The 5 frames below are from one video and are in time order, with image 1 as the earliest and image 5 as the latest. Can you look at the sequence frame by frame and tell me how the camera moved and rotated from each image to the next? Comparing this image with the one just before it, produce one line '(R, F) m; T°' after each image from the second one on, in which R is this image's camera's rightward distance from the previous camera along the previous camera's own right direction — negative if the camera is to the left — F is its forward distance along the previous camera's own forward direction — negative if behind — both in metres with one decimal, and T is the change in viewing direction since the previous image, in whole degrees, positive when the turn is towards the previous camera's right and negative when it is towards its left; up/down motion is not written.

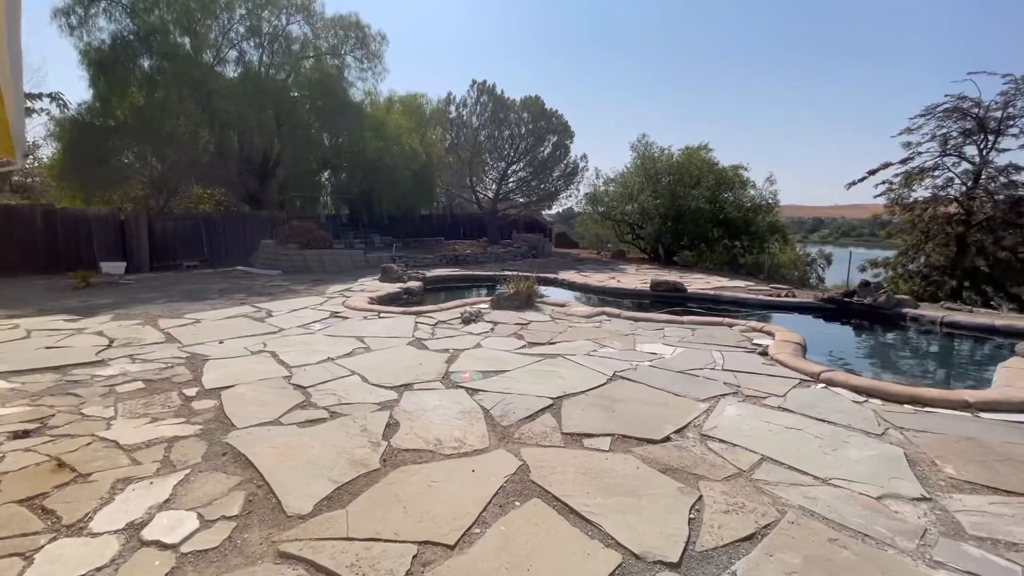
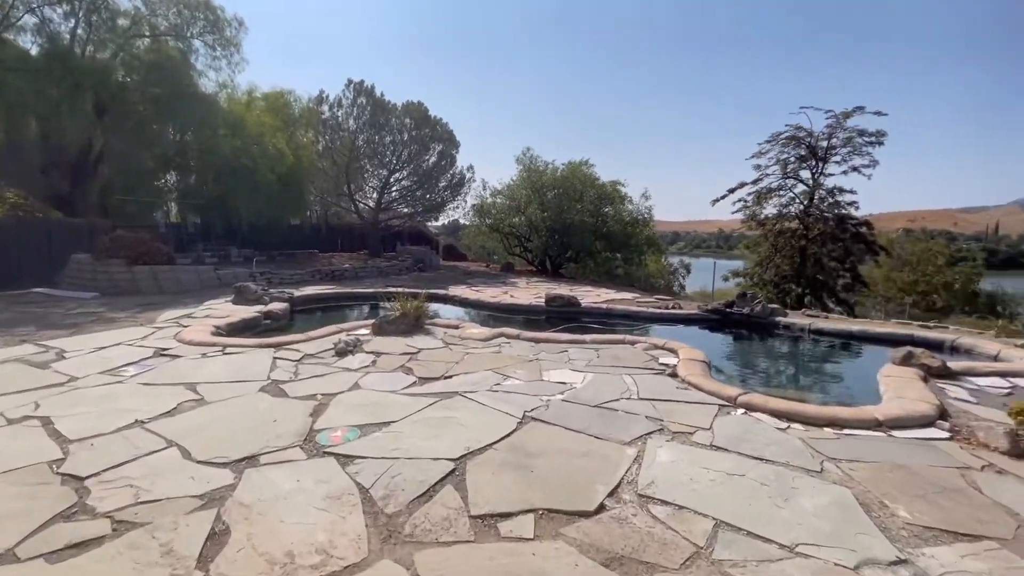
(0.0, +0.7) m; +14°
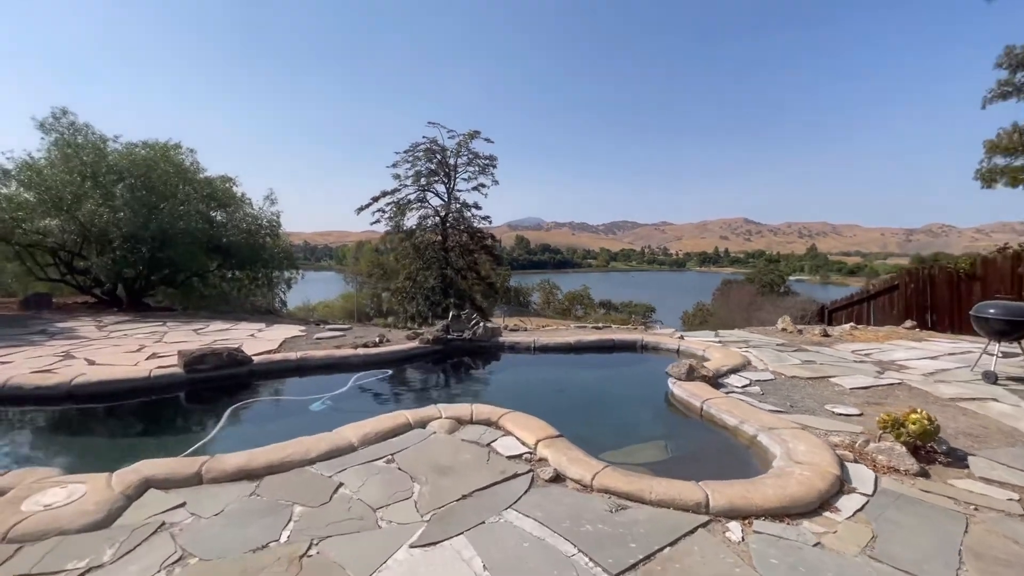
(-0.5, +2.6) m; +47°
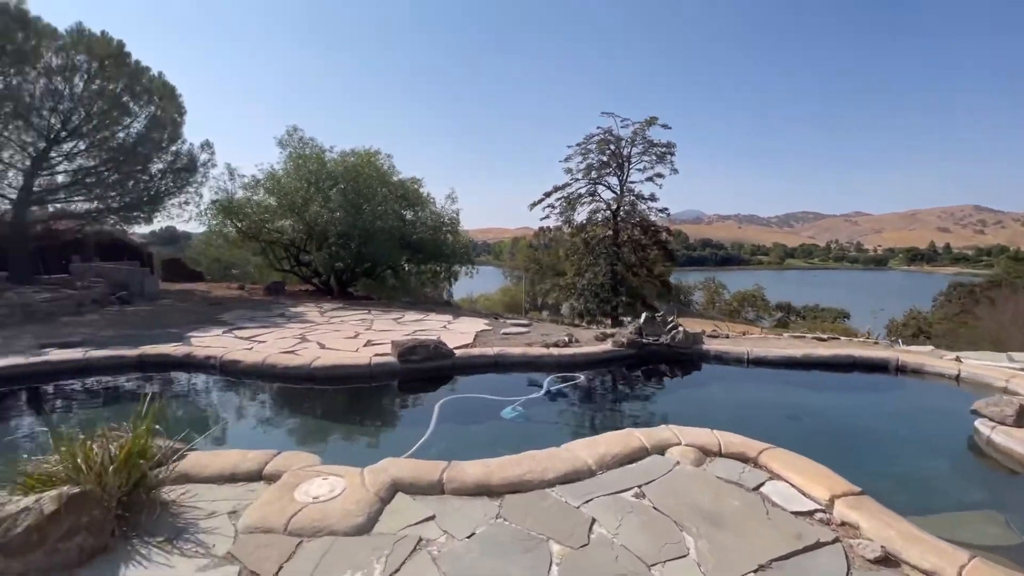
(-0.6, +0.4) m; -18°
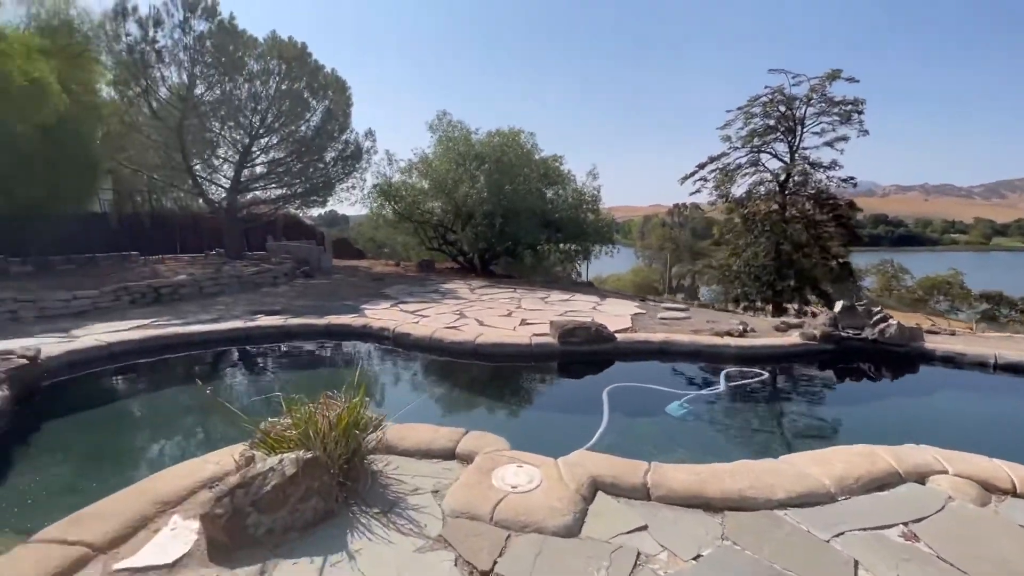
(-0.4, +0.2) m; -15°
